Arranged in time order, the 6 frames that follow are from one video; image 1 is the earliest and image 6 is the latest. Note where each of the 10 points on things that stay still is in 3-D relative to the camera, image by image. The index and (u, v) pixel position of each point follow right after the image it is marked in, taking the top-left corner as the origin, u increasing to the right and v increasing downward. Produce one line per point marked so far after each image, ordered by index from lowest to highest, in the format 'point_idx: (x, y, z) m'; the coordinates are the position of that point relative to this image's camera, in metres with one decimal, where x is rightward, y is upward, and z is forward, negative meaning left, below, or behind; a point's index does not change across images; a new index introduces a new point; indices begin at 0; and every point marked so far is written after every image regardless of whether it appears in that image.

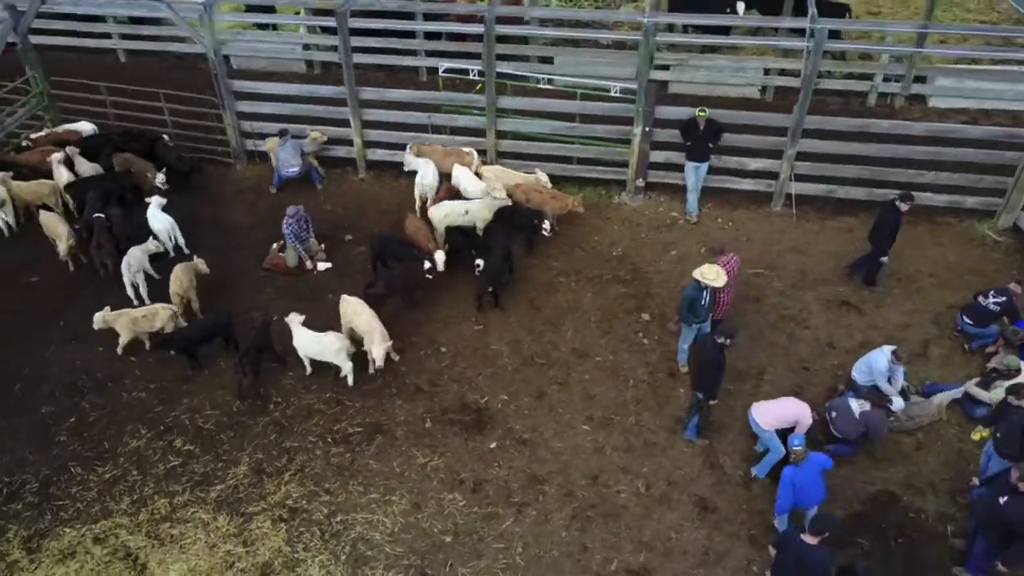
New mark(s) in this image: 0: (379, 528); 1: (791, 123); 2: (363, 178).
0: (-1.1, -2.0, +6.7) m
1: (+3.1, +1.8, +9.2) m
2: (-2.0, +1.4, +10.8) m
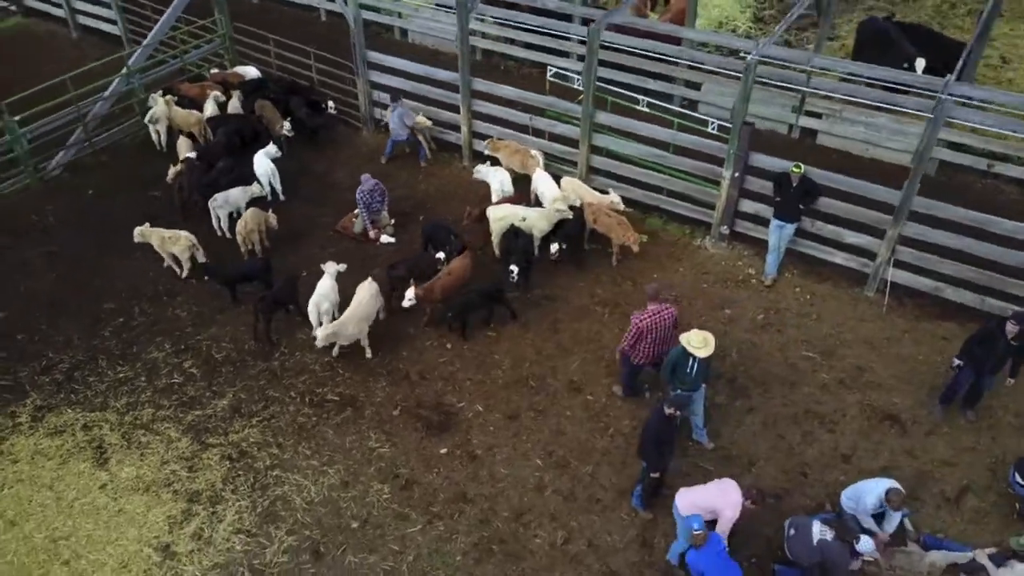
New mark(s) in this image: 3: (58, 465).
0: (-1.8, -1.7, +6.9) m
1: (+3.7, +0.8, +8.0) m
2: (-0.6, +1.6, +10.9) m
3: (-4.0, -1.6, +7.2) m
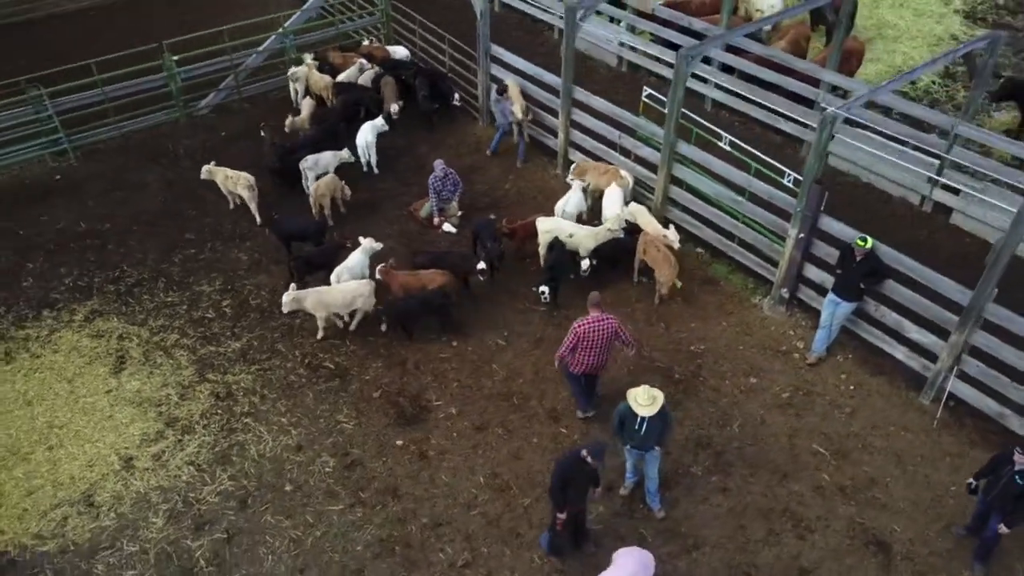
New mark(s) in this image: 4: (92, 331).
0: (-2.2, -1.4, +7.3) m
1: (+3.8, -0.1, +6.8) m
2: (+0.6, +1.5, +10.8) m
3: (-4.2, -0.7, +8.1) m
4: (-4.3, -0.4, +8.5) m
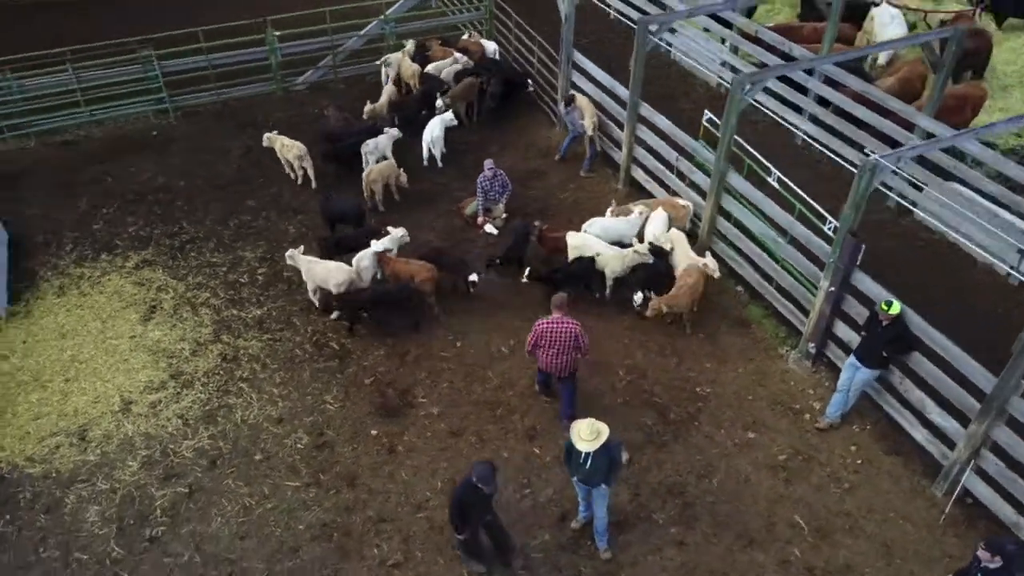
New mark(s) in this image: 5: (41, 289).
0: (-2.4, -1.1, +7.5) m
1: (+3.5, -0.8, +6.0) m
2: (+1.3, +1.3, +10.5) m
3: (-4.1, -0.2, +8.7) m
4: (-4.1, +0.1, +9.1) m
5: (-5.1, 0.0, +8.8) m
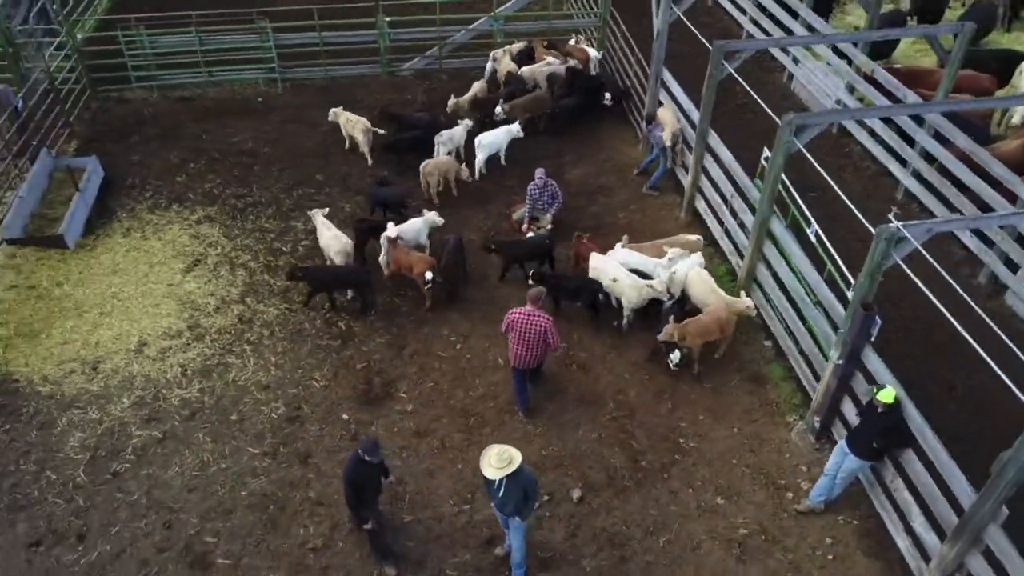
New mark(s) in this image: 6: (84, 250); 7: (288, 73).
0: (-2.6, -0.8, +7.9) m
1: (+2.9, -1.4, +5.2) m
2: (+2.0, +0.9, +10.0) m
3: (-3.9, +0.4, +9.3) m
4: (-3.7, +0.7, +9.7) m
5: (-4.7, +0.7, +9.7) m
6: (-4.8, +0.4, +9.3) m
7: (-3.4, +3.3, +12.6) m
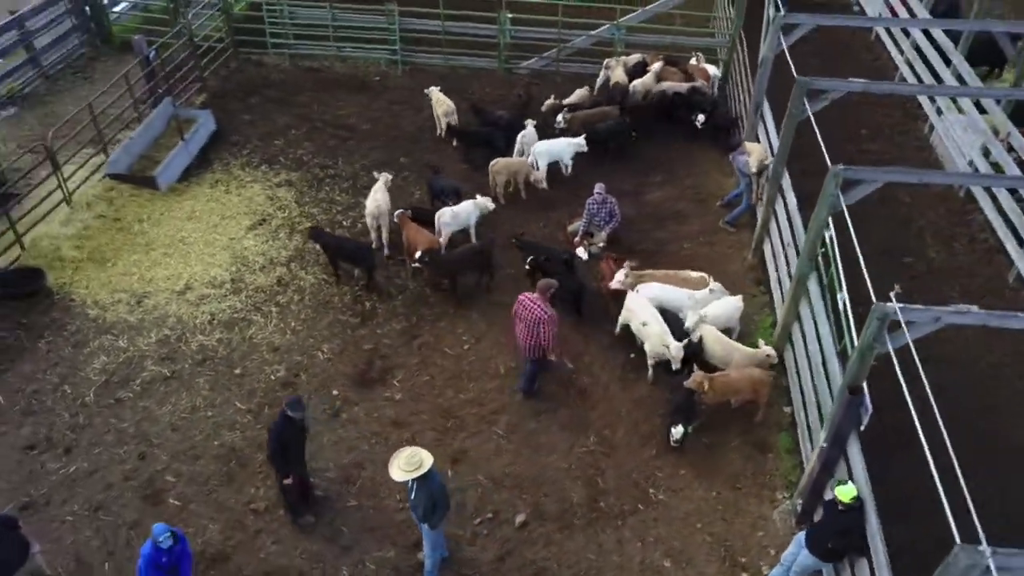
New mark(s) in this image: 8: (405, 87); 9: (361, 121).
0: (-2.6, -0.4, +8.3) m
1: (+2.1, -2.0, +4.6) m
2: (+2.6, +0.3, +9.3) m
3: (-3.3, +0.9, +9.9) m
4: (-3.0, +1.2, +10.2) m
5: (-3.9, +1.4, +10.4) m
6: (-4.2, +1.2, +10.1) m
7: (-1.6, +3.6, +13.0) m
8: (-1.6, +3.1, +12.6) m
9: (-2.1, +2.4, +11.8) m
